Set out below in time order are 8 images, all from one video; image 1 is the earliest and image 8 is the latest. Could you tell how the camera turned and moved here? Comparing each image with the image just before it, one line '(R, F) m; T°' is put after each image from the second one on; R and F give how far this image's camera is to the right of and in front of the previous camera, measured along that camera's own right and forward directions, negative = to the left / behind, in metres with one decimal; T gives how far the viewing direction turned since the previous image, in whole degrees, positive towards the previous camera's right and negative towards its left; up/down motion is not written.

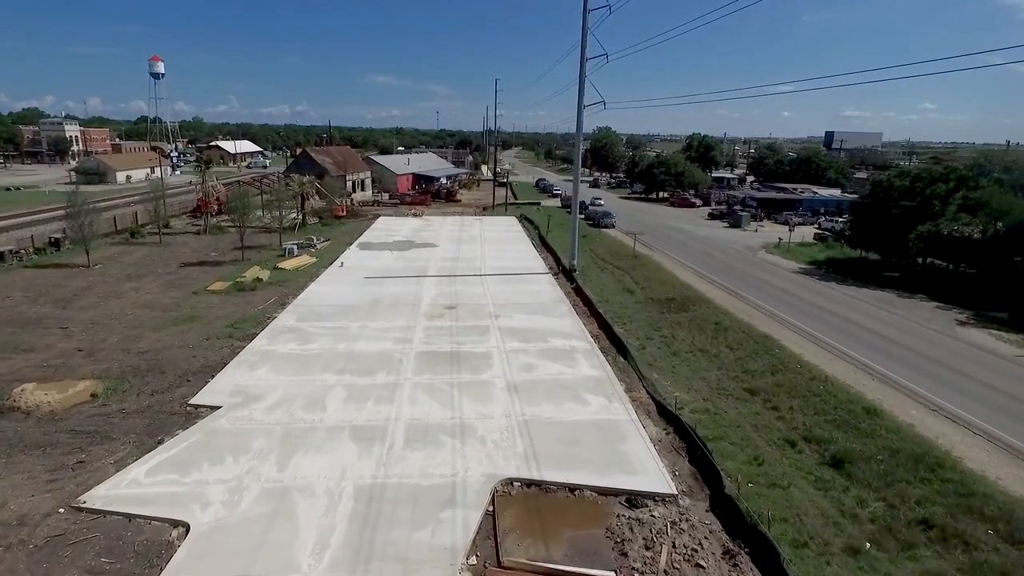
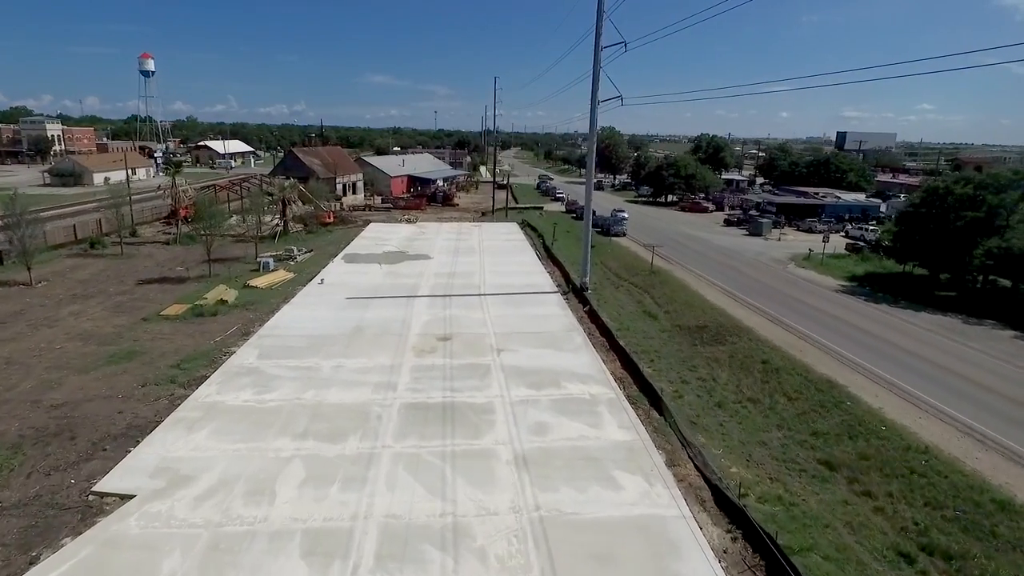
(-0.2, +3.0) m; 0°
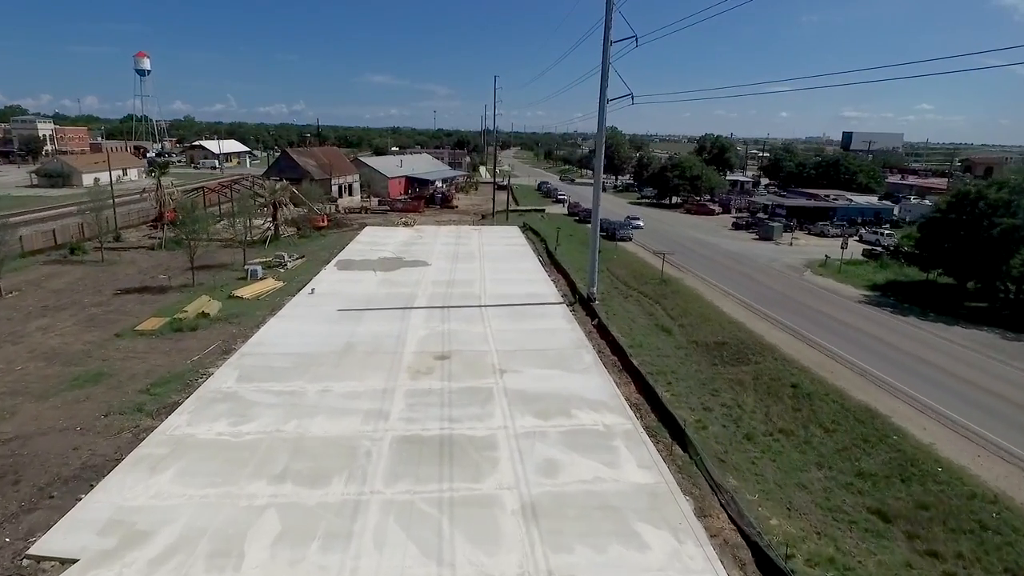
(-0.1, +1.3) m; 0°
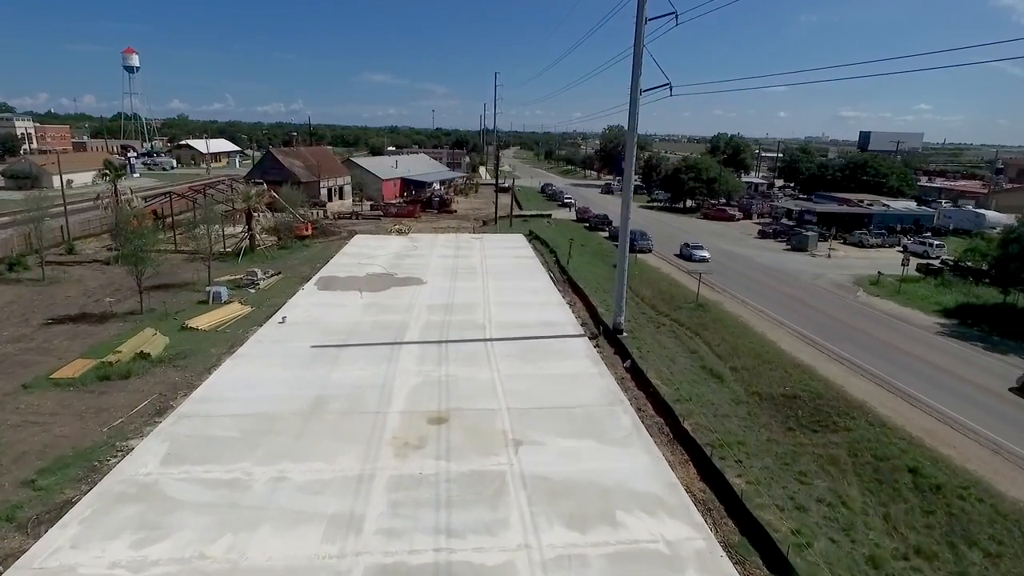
(-0.3, +3.5) m; 0°
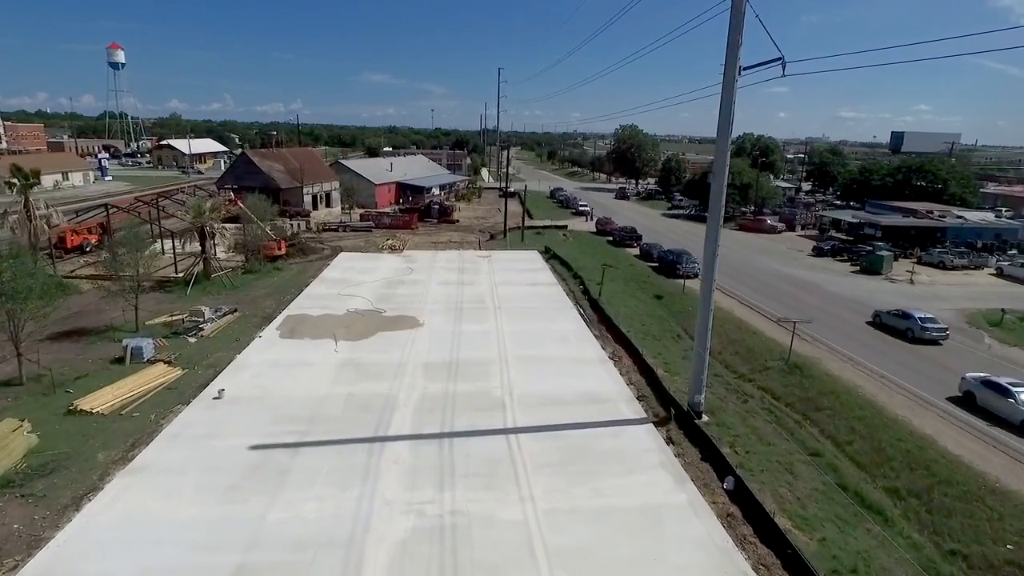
(-0.6, +5.2) m; 0°
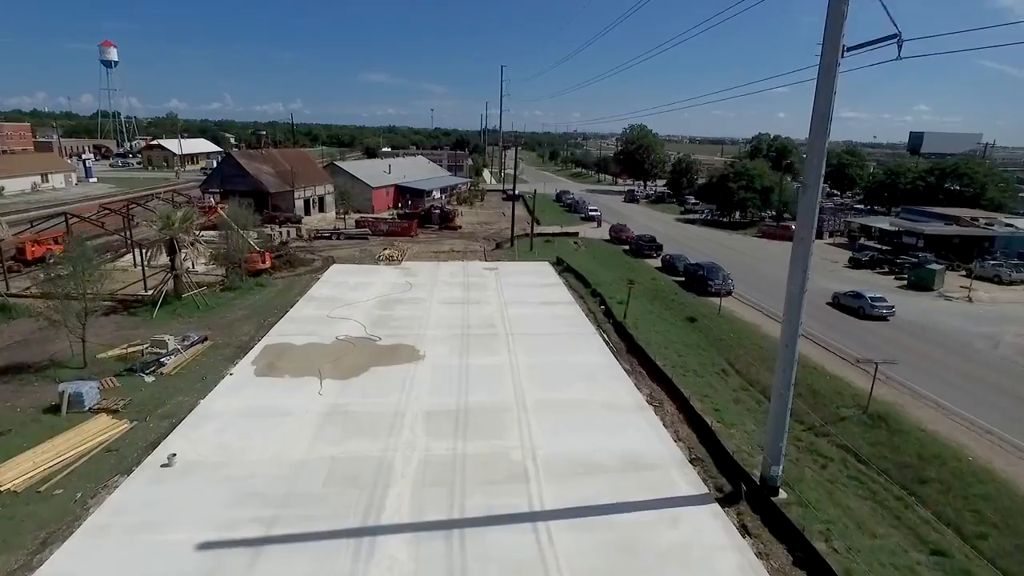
(-0.4, +2.6) m; 0°
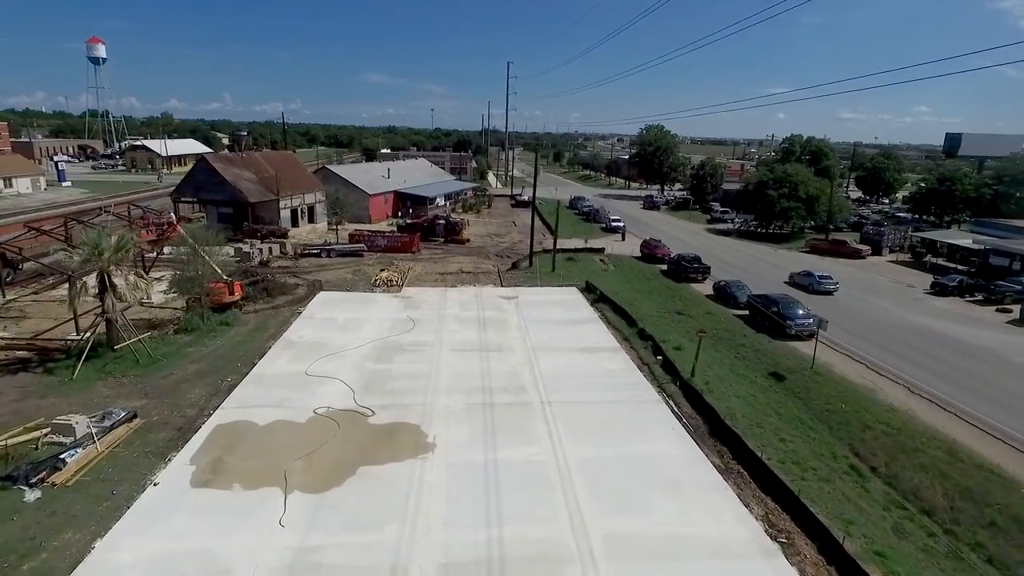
(-0.8, +4.3) m; 0°
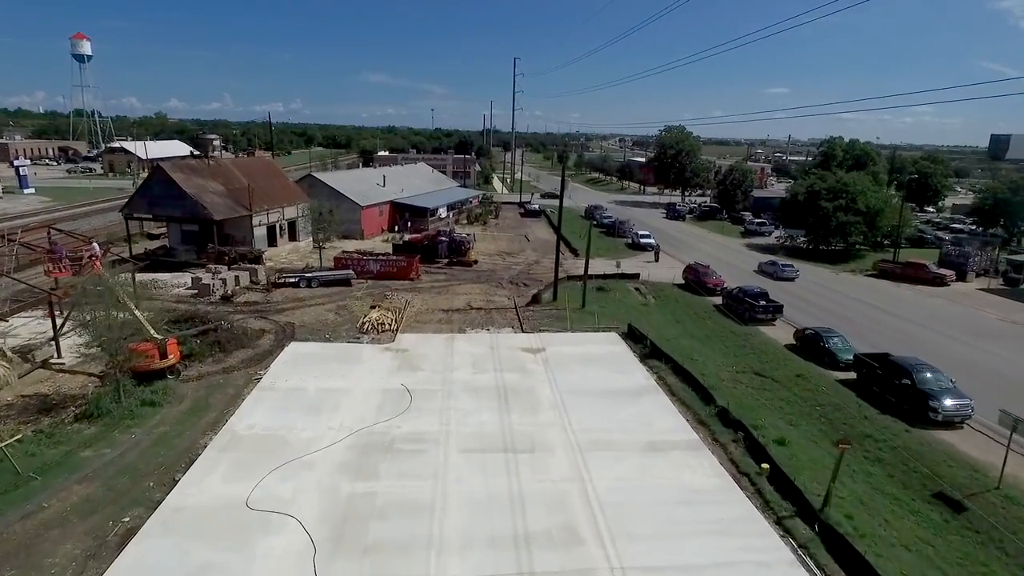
(-0.7, +4.8) m; 0°
